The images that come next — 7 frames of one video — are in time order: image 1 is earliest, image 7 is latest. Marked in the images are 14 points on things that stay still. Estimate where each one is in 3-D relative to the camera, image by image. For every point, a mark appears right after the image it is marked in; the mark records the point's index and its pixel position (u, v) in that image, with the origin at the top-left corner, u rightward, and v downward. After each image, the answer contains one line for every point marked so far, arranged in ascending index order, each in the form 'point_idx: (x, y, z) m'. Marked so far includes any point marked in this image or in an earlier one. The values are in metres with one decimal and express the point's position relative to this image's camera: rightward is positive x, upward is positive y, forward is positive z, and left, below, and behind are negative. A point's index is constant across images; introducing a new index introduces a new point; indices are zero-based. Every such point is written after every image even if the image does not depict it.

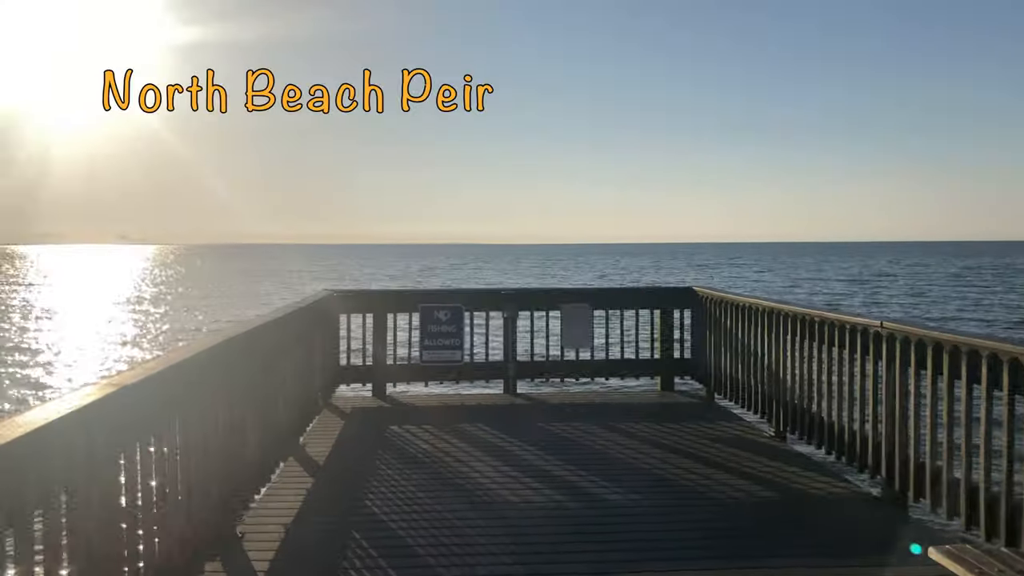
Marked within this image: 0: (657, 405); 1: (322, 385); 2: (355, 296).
0: (+1.4, -1.1, +8.0) m
1: (-1.8, -0.9, +7.9) m
2: (-1.6, -0.1, +8.5) m
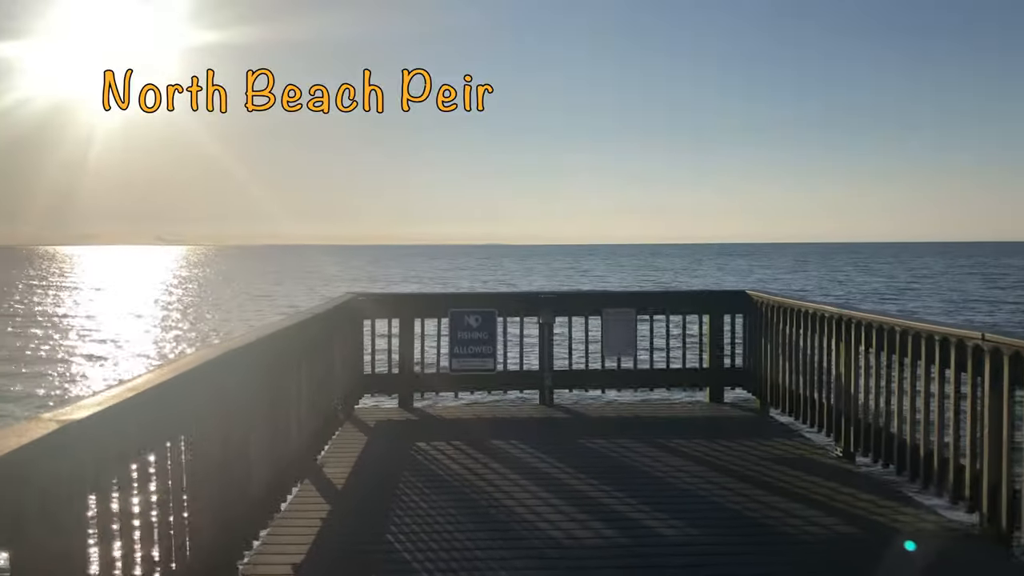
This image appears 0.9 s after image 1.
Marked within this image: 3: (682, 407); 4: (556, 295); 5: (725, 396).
0: (+1.7, -1.2, +7.4) m
1: (-1.5, -0.9, +7.3) m
2: (-1.2, -0.1, +8.0) m
3: (+1.6, -1.1, +7.9) m
4: (+0.4, -0.1, +8.0) m
5: (+2.2, -1.1, +8.4) m
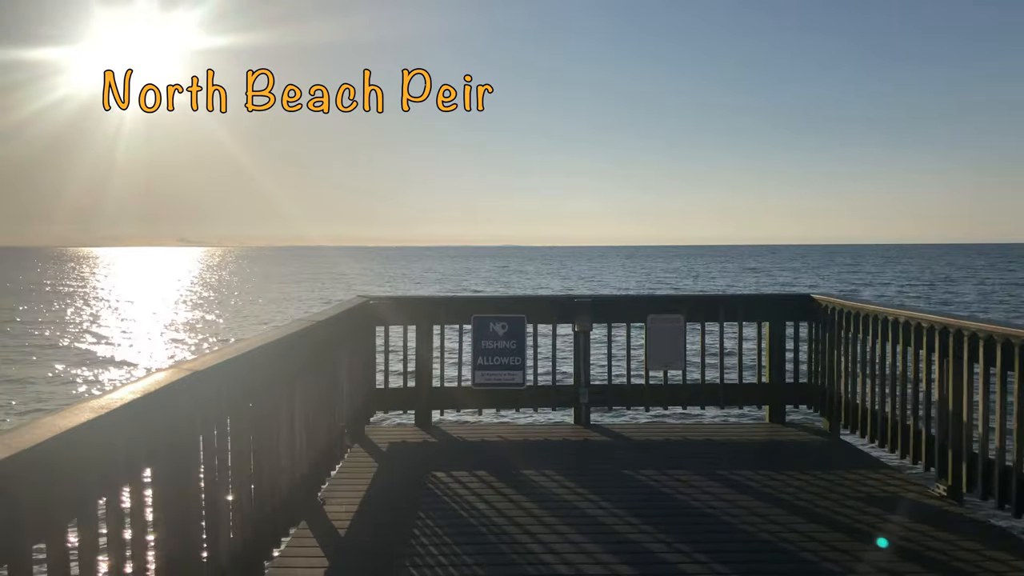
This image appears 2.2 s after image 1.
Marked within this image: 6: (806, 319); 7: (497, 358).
0: (+2.0, -1.2, +6.4) m
1: (-1.2, -1.0, +6.4) m
2: (-1.0, -0.1, +7.0) m
3: (+1.9, -1.2, +6.9) m
4: (+0.7, -0.1, +7.1) m
5: (+2.5, -1.1, +7.4) m
6: (+2.5, -0.3, +7.1) m
7: (-0.1, -0.6, +7.0) m
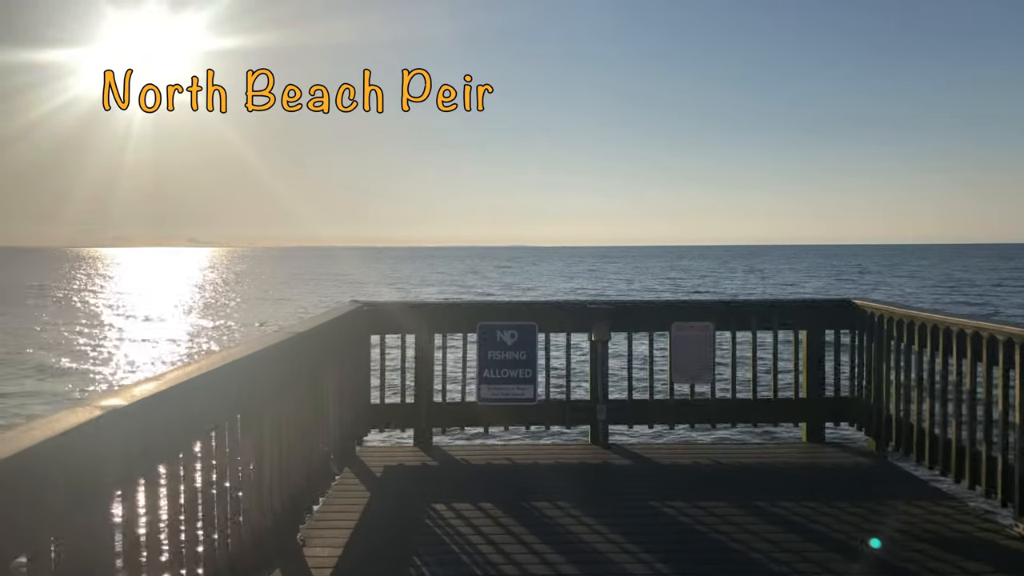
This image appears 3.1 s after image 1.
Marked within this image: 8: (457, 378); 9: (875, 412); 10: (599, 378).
0: (+2.0, -1.2, +5.7) m
1: (-1.2, -1.0, +5.7) m
2: (-0.9, -0.1, +6.4) m
3: (+1.9, -1.2, +6.2) m
4: (+0.8, -0.1, +6.4) m
5: (+2.5, -1.2, +6.7) m
6: (+2.6, -0.3, +6.4) m
7: (-0.1, -0.6, +6.3) m
8: (-1.3, -1.8, +18.7) m
9: (+2.6, -0.9, +6.0) m
10: (+0.7, -0.7, +6.3) m
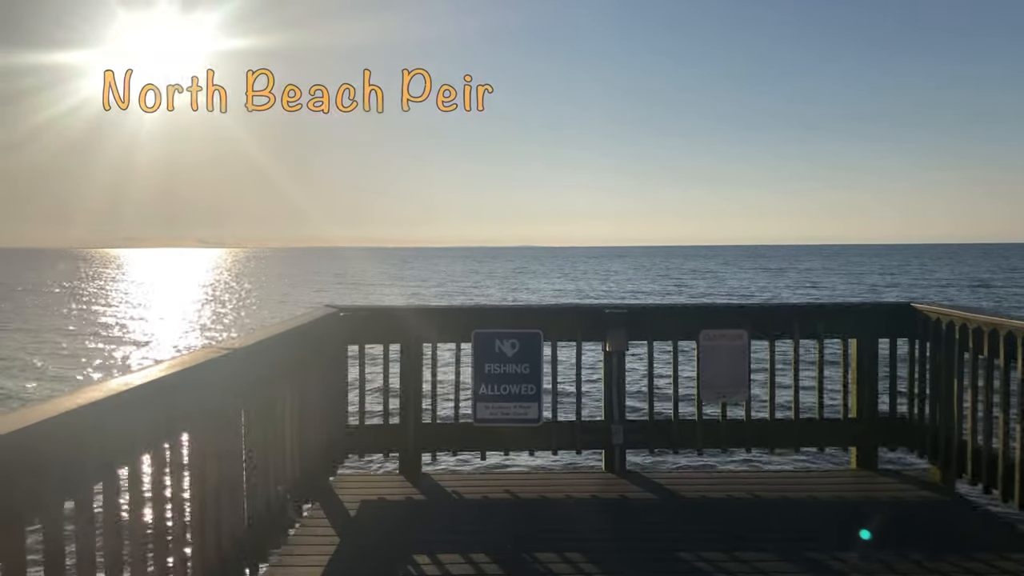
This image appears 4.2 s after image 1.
0: (+2.0, -1.3, +4.7) m
1: (-1.2, -1.0, +4.9) m
2: (-0.9, -0.2, +5.5) m
3: (+1.9, -1.2, +5.2) m
4: (+0.8, -0.2, +5.5) m
5: (+2.6, -1.2, +5.8) m
6: (+2.6, -0.3, +5.4) m
7: (0.0, -0.6, +5.4) m
8: (-1.2, -1.9, +17.8) m
9: (+2.6, -0.9, +5.1) m
10: (+0.7, -0.7, +5.4) m
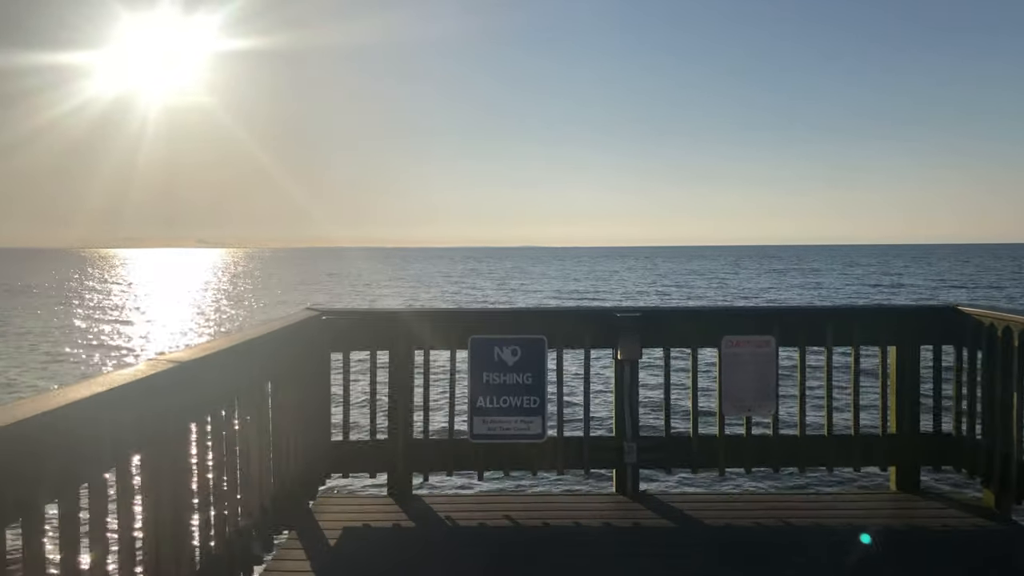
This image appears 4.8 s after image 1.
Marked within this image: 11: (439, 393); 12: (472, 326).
0: (+2.0, -1.3, +4.2) m
1: (-1.2, -1.0, +4.3) m
2: (-0.9, -0.2, +4.9) m
3: (+1.9, -1.2, +4.7) m
4: (+0.8, -0.2, +4.9) m
5: (+2.6, -1.2, +5.2) m
6: (+2.6, -0.3, +4.9) m
7: (0.0, -0.6, +4.9) m
8: (-1.2, -1.9, +17.2) m
9: (+2.6, -0.9, +4.6) m
10: (+0.7, -0.7, +4.8) m
11: (-1.8, -2.4, +19.8) m
12: (-0.2, -0.2, +4.9) m
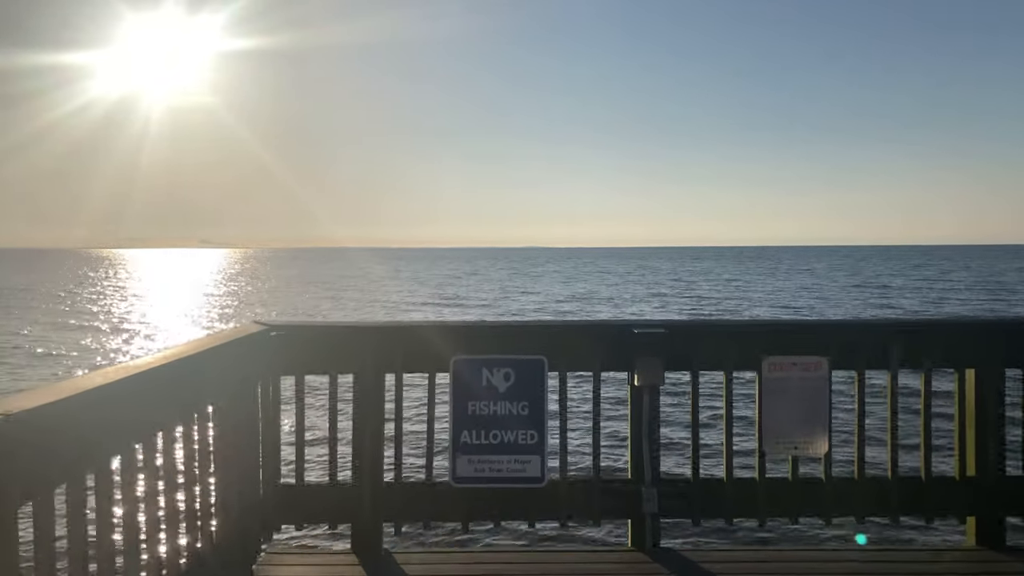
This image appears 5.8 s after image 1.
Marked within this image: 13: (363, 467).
0: (+2.0, -1.3, +3.3) m
1: (-1.2, -1.1, +3.4) m
2: (-0.9, -0.2, +4.0) m
3: (+1.9, -1.3, +3.8) m
4: (+0.8, -0.2, +4.0) m
5: (+2.5, -1.2, +4.3) m
6: (+2.5, -0.4, +4.0) m
7: (-0.1, -0.7, +4.0) m
8: (-1.2, -1.9, +16.3) m
9: (+2.6, -1.0, +3.7) m
10: (+0.6, -0.7, +3.9) m
11: (-1.8, -2.4, +18.9) m
12: (-0.3, -0.3, +4.0) m
13: (-0.7, -0.9, +4.0) m
